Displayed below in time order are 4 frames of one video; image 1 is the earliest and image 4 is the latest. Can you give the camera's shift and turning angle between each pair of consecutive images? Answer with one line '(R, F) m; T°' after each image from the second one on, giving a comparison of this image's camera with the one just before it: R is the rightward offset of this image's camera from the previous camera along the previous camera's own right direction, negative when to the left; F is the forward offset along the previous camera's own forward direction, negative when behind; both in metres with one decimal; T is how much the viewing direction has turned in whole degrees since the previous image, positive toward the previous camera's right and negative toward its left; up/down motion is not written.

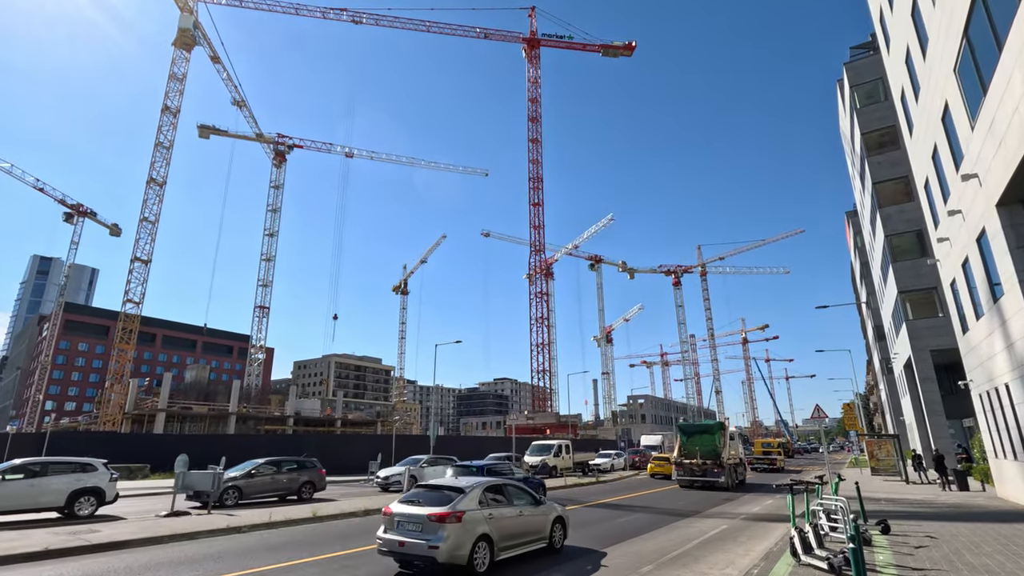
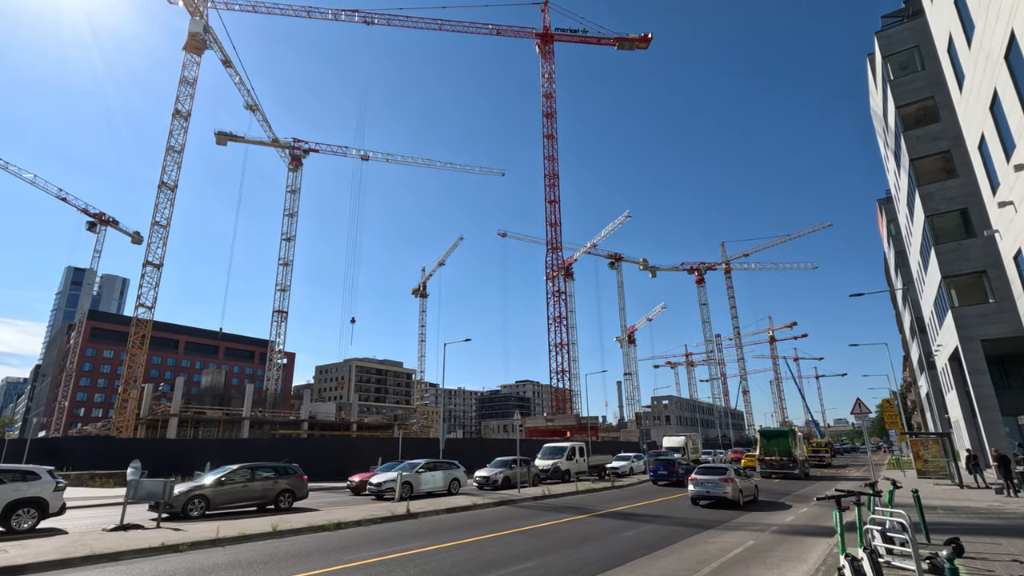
(+0.8, +1.8) m; -2°
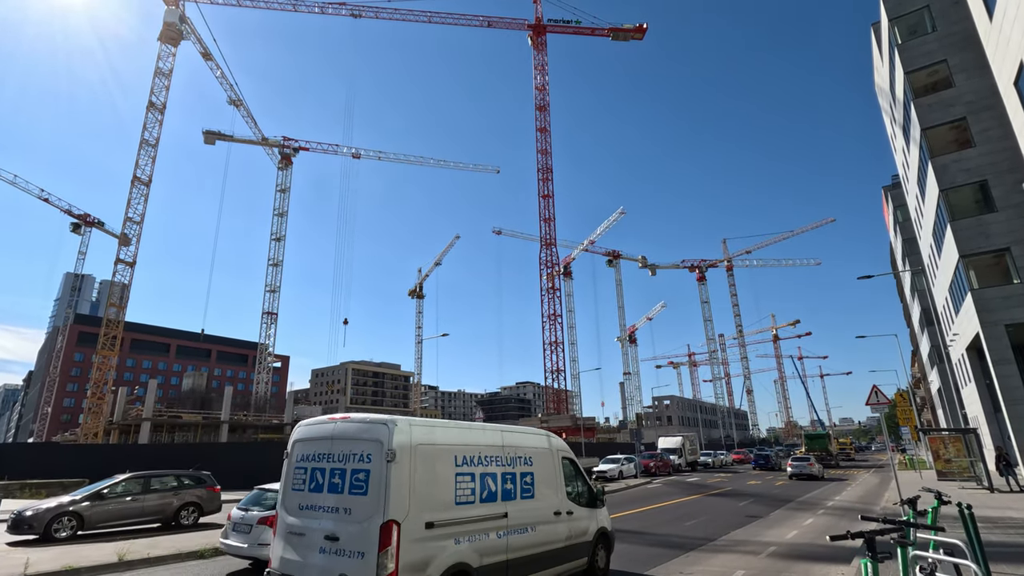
(+1.5, +2.6) m; 0°
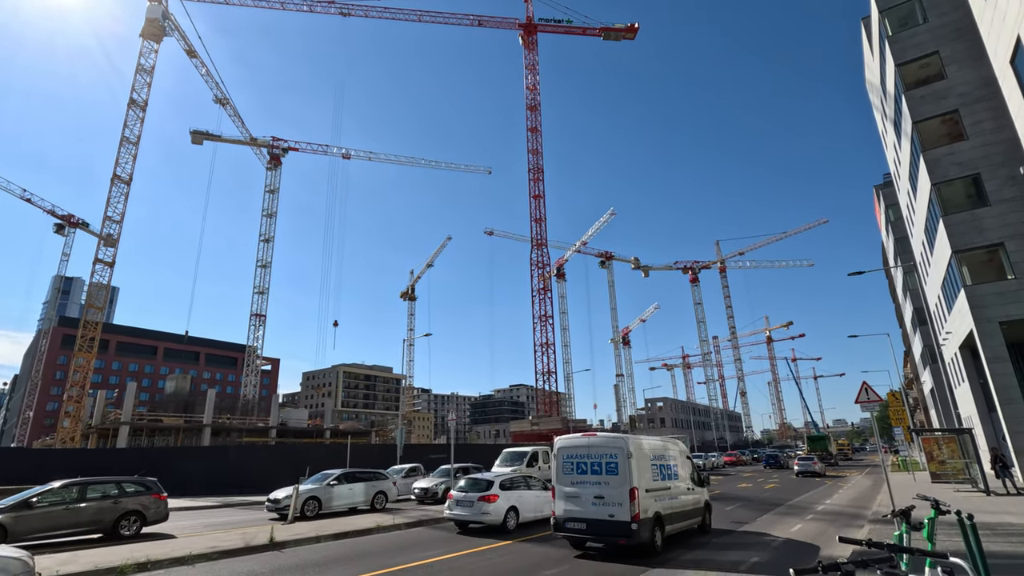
(+0.7, +0.9) m; +1°
